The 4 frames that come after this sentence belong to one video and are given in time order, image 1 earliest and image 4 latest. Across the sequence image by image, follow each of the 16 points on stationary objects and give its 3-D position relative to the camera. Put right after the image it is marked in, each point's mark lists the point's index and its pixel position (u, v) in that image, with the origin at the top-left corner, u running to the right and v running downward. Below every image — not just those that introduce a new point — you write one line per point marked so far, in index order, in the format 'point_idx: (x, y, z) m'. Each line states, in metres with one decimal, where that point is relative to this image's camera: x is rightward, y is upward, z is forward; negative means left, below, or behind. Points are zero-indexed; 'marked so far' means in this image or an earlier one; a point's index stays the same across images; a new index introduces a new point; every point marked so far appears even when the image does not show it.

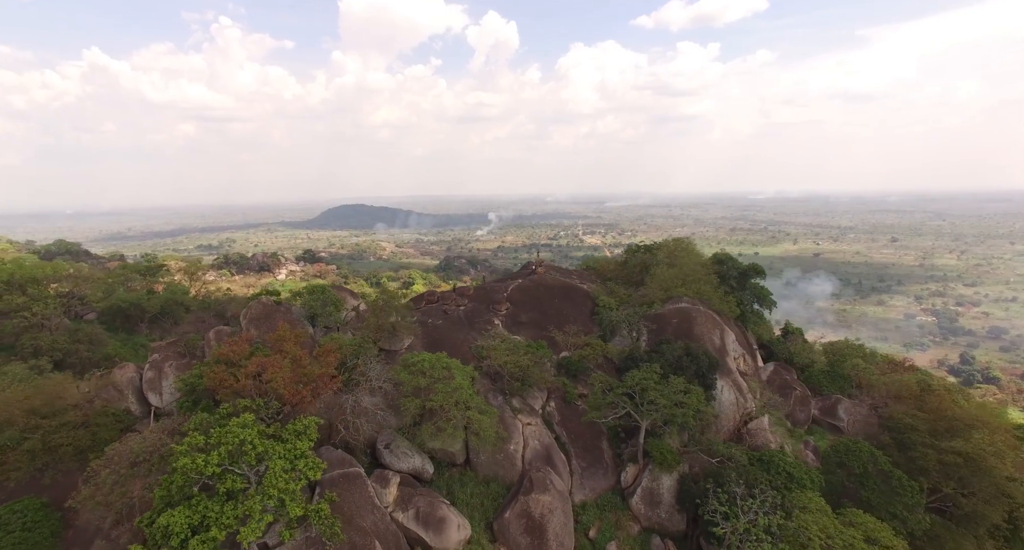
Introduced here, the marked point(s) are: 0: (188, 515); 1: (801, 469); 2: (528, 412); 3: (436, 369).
0: (-5.3, -4.0, +8.1) m
1: (+7.9, -5.3, +13.6) m
2: (+0.5, -4.2, +15.2) m
3: (-2.3, -2.7, +13.7) m
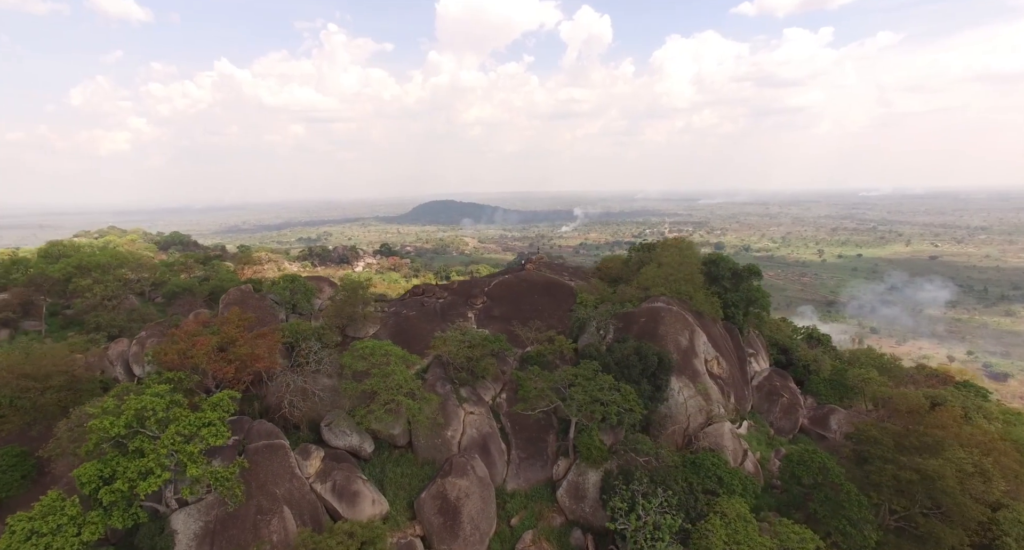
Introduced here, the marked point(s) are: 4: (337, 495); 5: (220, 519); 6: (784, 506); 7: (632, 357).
0: (-7.9, -3.7, +9.5) m
1: (+5.9, -5.3, +13.2) m
2: (-1.2, -4.0, +15.7) m
3: (-4.1, -2.4, +14.6) m
4: (-4.3, -5.4, +12.0) m
5: (-6.2, -5.2, +10.5) m
6: (+8.0, -6.8, +14.5) m
7: (+3.8, -2.6, +15.7) m
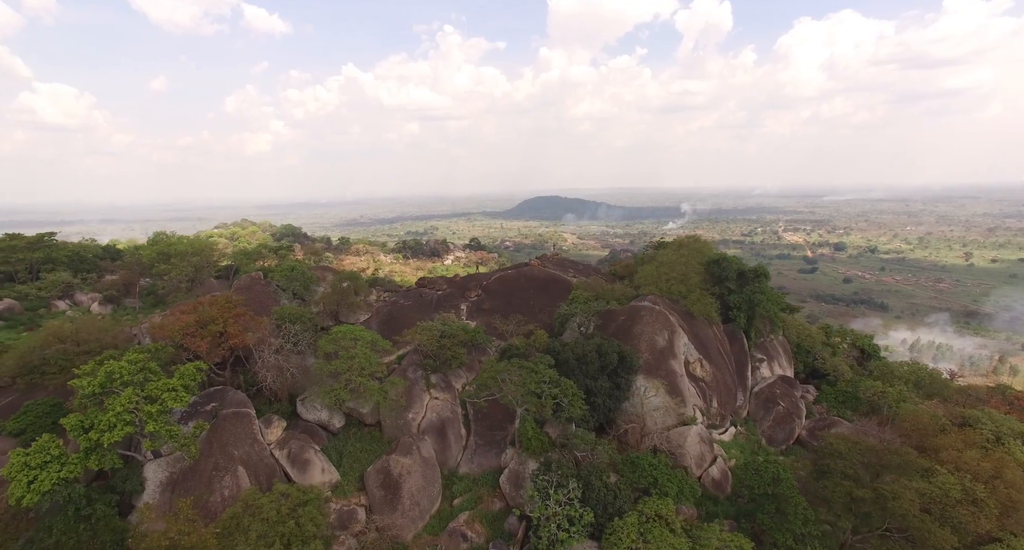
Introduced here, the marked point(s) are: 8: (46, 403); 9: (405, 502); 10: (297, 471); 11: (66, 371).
0: (-10.0, -3.3, +11.5) m
1: (+4.2, -5.3, +13.0) m
2: (-2.4, -3.8, +16.6) m
3: (-5.4, -2.1, +15.9) m
4: (-6.0, -5.1, +13.4) m
5: (-8.2, -4.9, +12.3) m
6: (+6.4, -6.8, +14.0) m
7: (+2.6, -2.5, +15.8) m
8: (-13.6, -3.8, +14.3) m
9: (-2.9, -6.2, +13.4) m
10: (-5.8, -5.3, +13.3) m
11: (-14.1, -2.9, +15.3) m
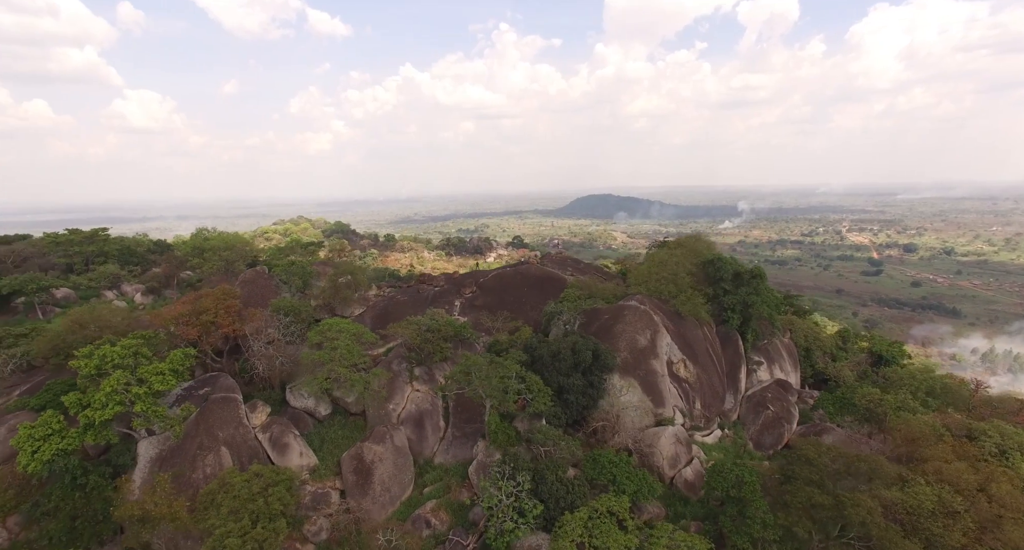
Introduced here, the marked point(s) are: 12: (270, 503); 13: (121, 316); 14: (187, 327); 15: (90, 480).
0: (-11.1, -3.1, +12.7) m
1: (+3.2, -5.3, +13.1) m
2: (-3.1, -3.7, +17.2) m
3: (-6.1, -2.0, +16.7) m
4: (-7.0, -4.9, +14.3) m
5: (-9.2, -4.7, +13.3) m
6: (+5.5, -6.8, +13.9) m
7: (+1.8, -2.5, +15.9) m
8: (-14.5, -3.5, +15.8) m
9: (-3.9, -6.1, +14.1) m
10: (-6.8, -5.2, +14.2) m
11: (-14.8, -2.6, +16.8) m
12: (-6.0, -5.7, +12.3) m
13: (-15.1, -1.4, +18.5) m
14: (-9.7, -1.5, +14.7) m
15: (-10.6, -5.1, +12.3) m
